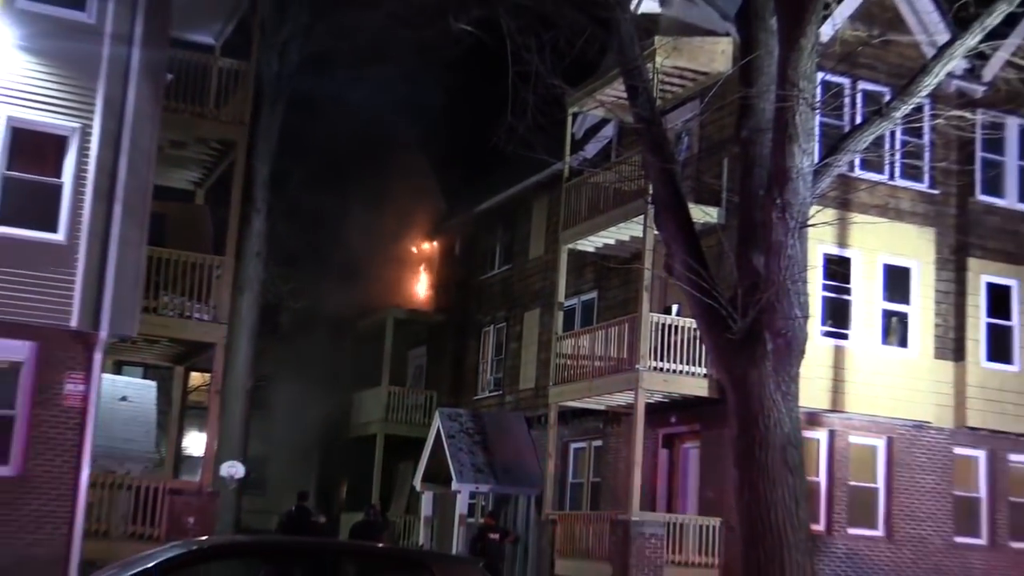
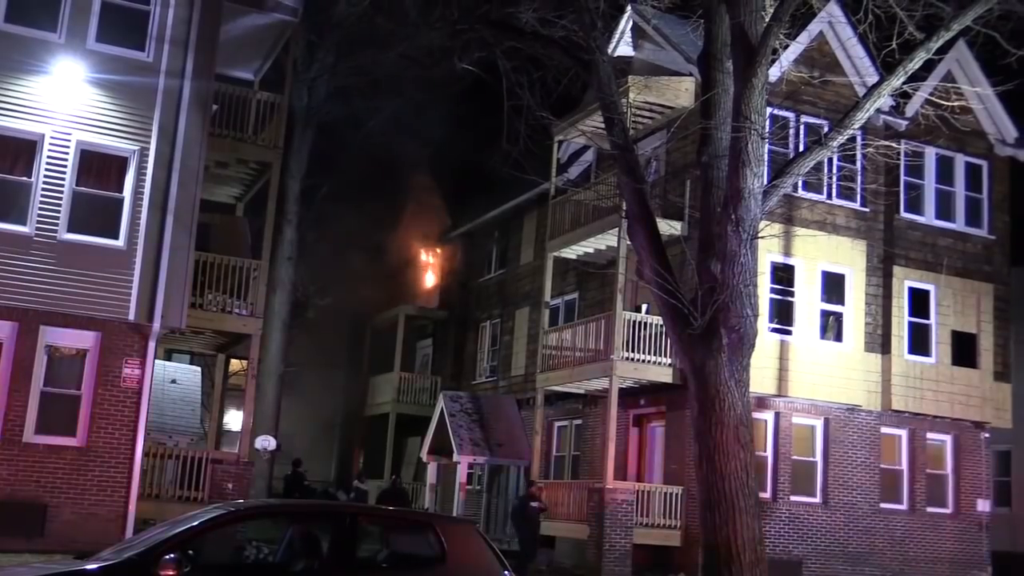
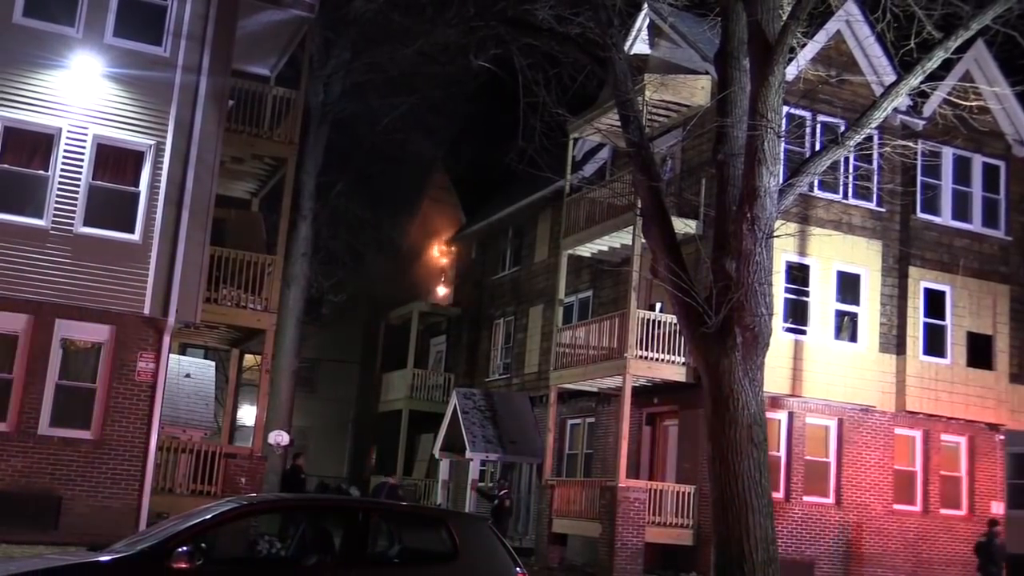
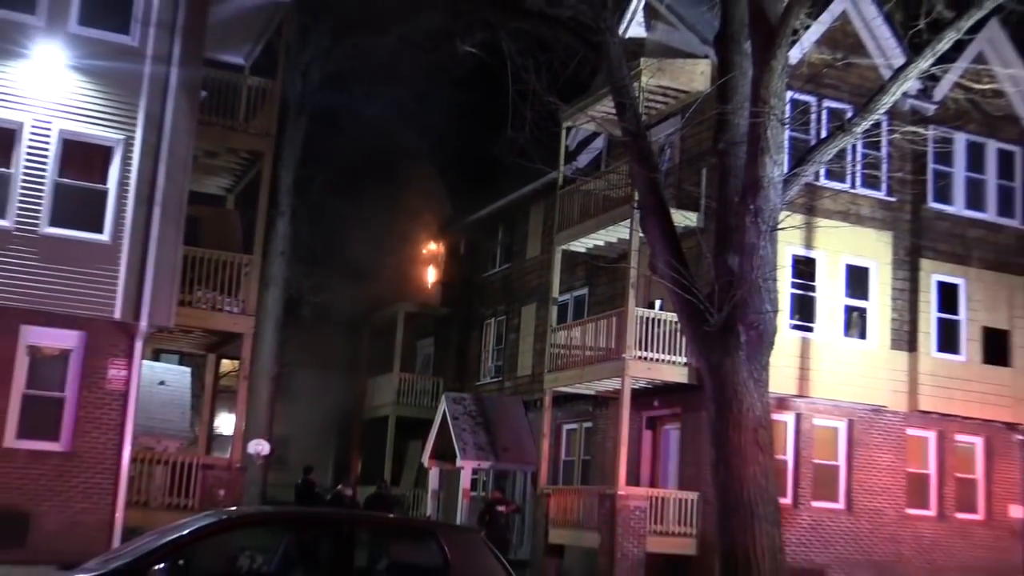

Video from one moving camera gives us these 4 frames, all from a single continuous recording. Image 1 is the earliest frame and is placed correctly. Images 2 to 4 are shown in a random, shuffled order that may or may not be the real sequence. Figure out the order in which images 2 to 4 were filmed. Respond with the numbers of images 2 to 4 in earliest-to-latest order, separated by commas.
4, 2, 3
